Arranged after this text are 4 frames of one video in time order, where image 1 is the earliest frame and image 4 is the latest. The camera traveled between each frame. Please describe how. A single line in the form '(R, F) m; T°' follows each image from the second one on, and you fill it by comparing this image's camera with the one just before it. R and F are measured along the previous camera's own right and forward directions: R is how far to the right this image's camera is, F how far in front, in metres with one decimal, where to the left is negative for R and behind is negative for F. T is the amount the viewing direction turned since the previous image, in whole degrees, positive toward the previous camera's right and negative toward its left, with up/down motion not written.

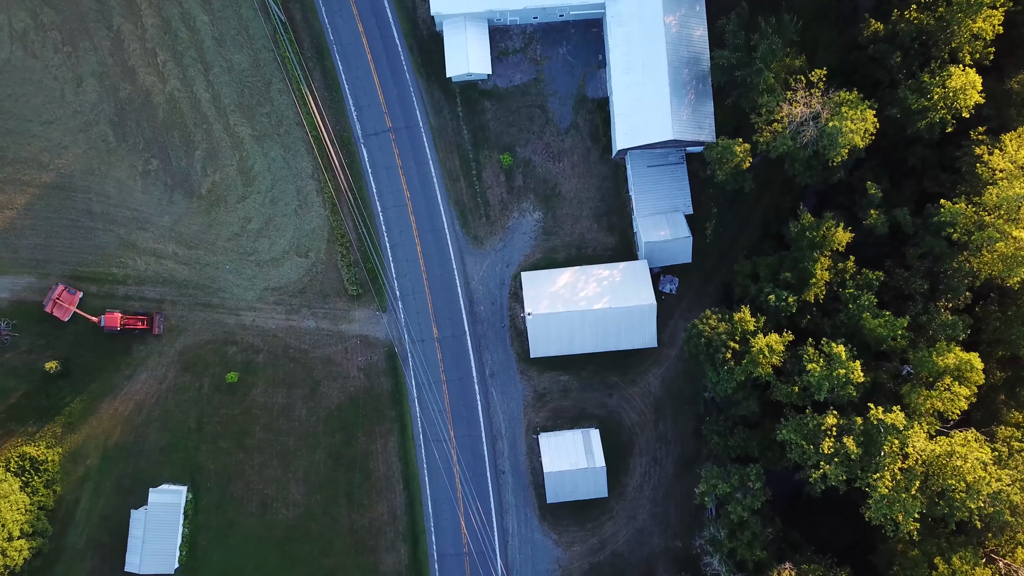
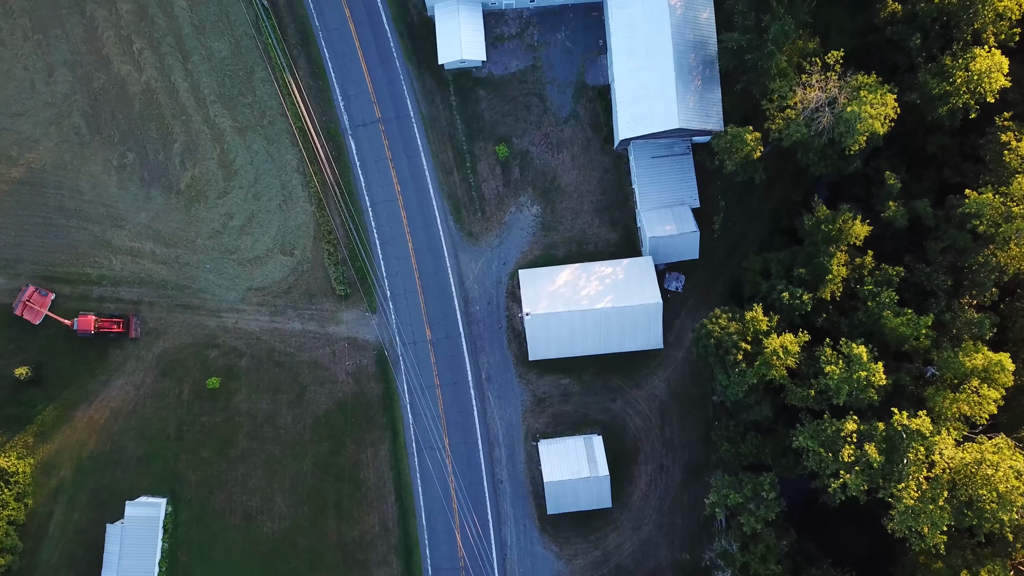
(+0.2, +2.8) m; 0°
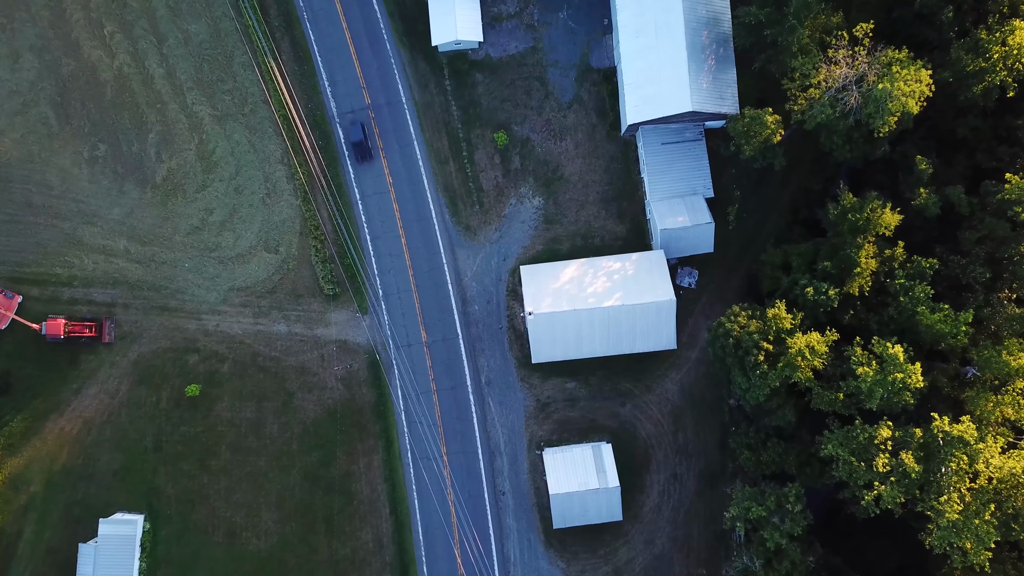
(-0.1, +3.4) m; 0°
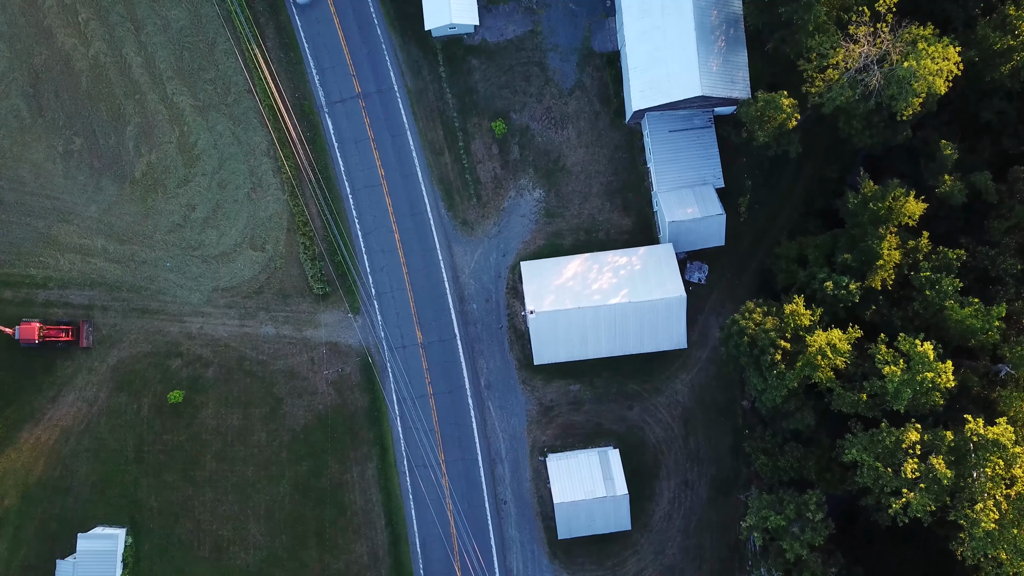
(-0.1, +2.5) m; 0°
